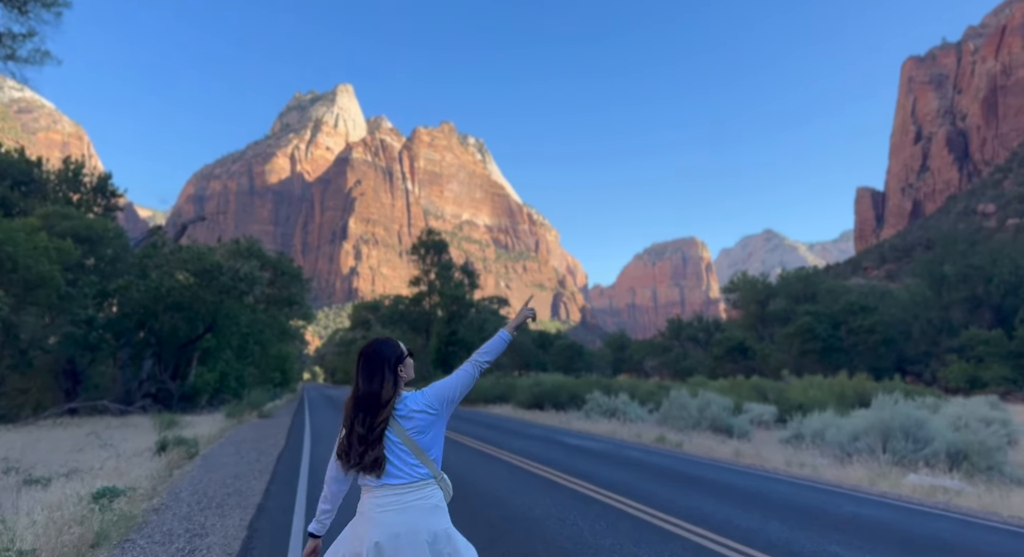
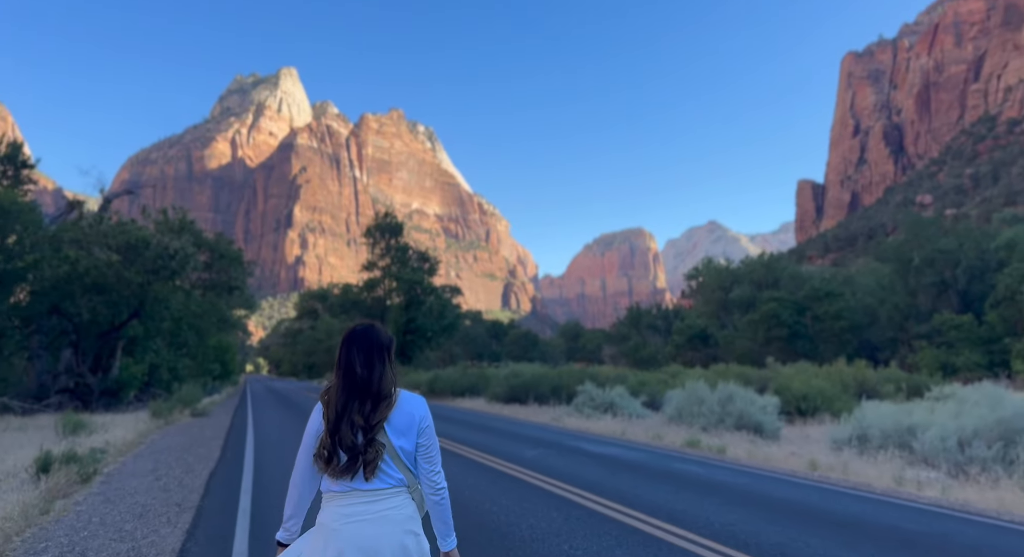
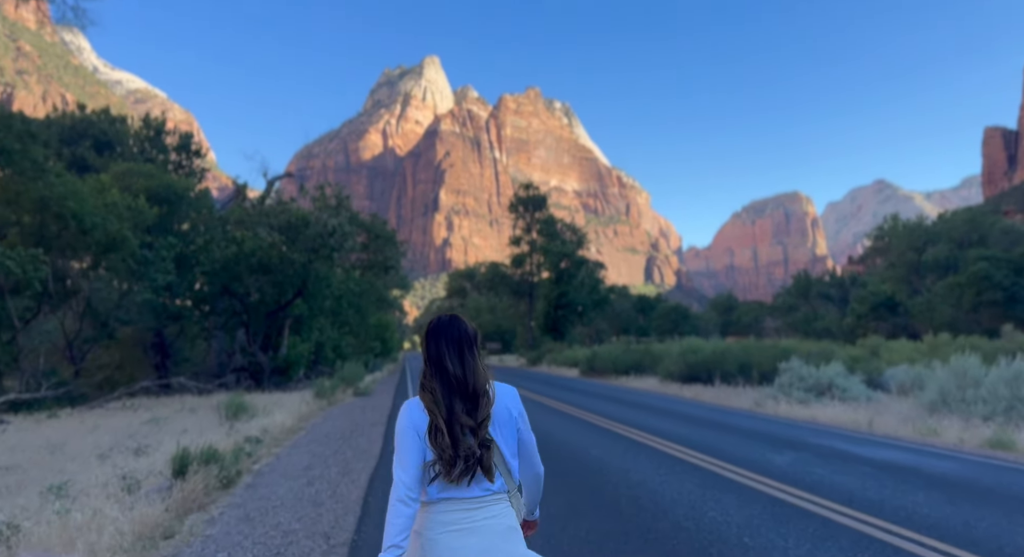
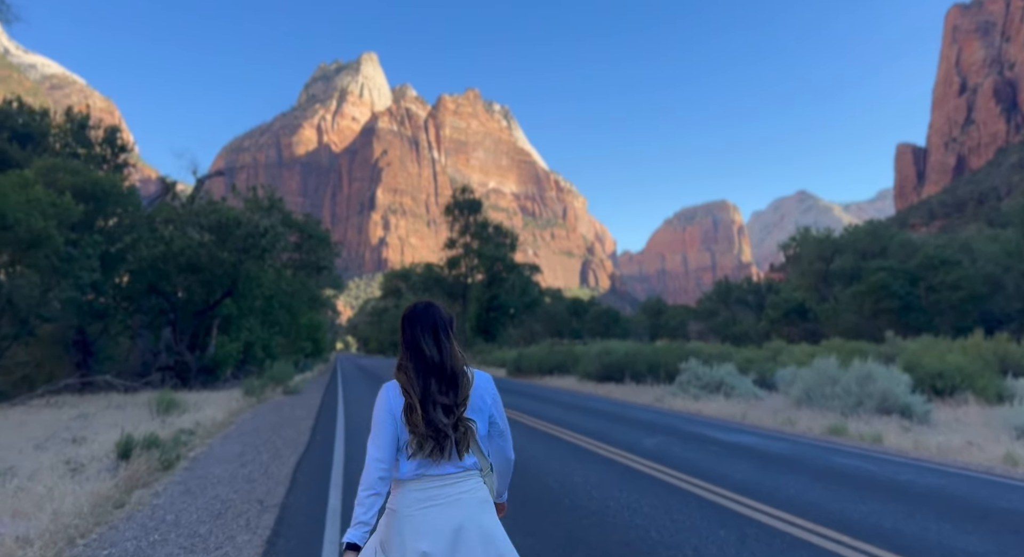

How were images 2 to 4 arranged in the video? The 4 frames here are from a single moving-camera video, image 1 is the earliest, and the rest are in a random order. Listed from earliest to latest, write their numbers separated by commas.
2, 4, 3
